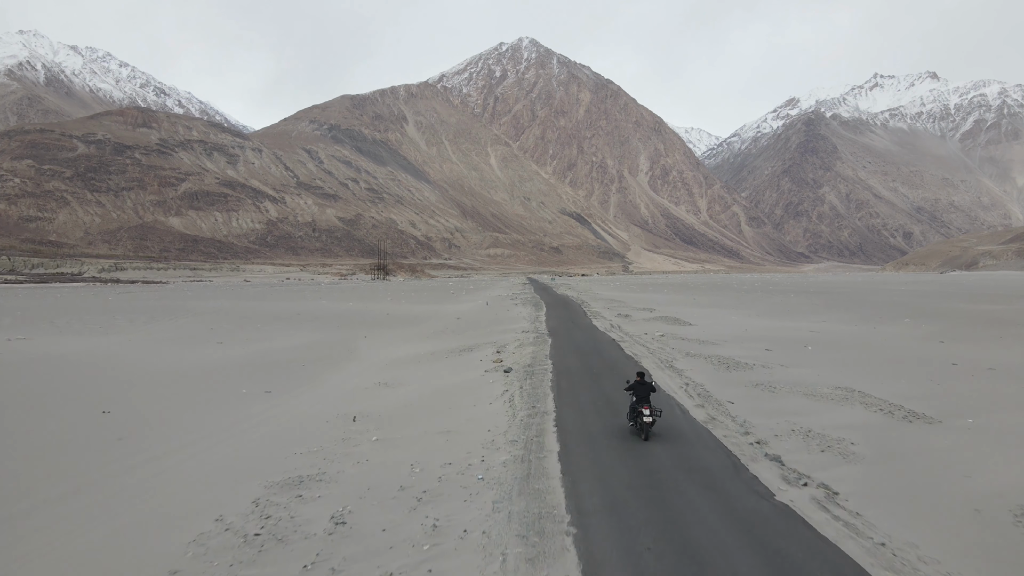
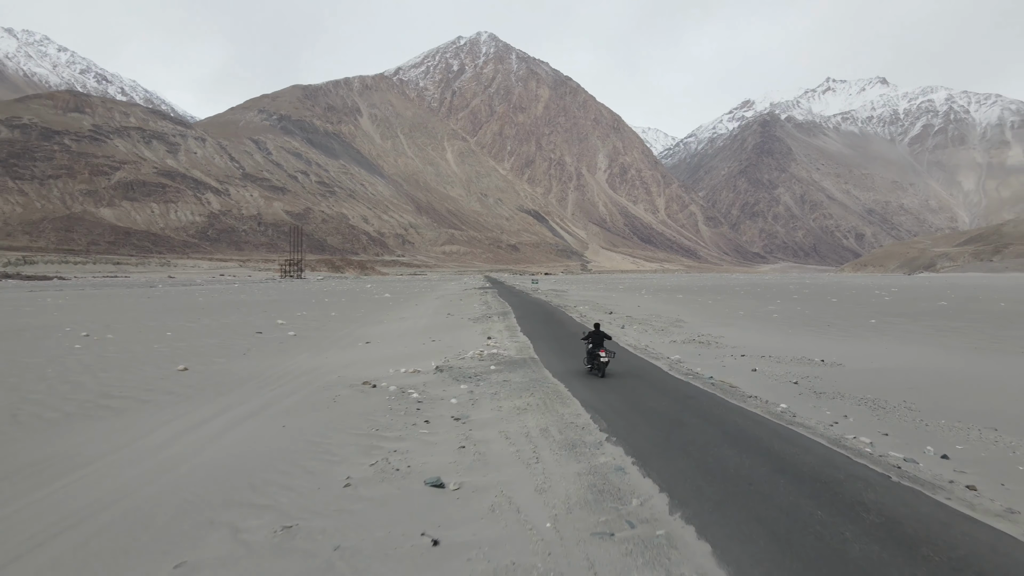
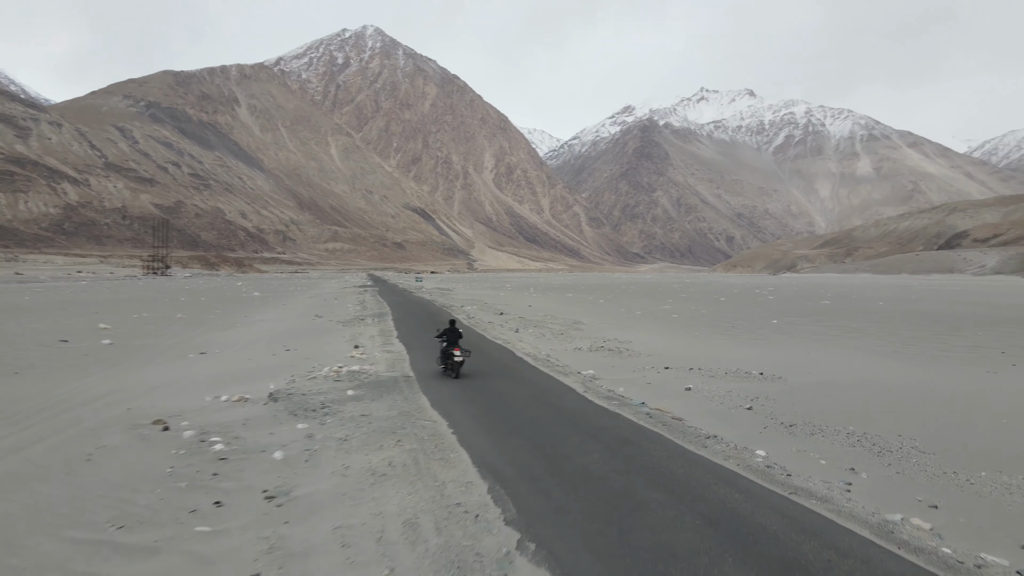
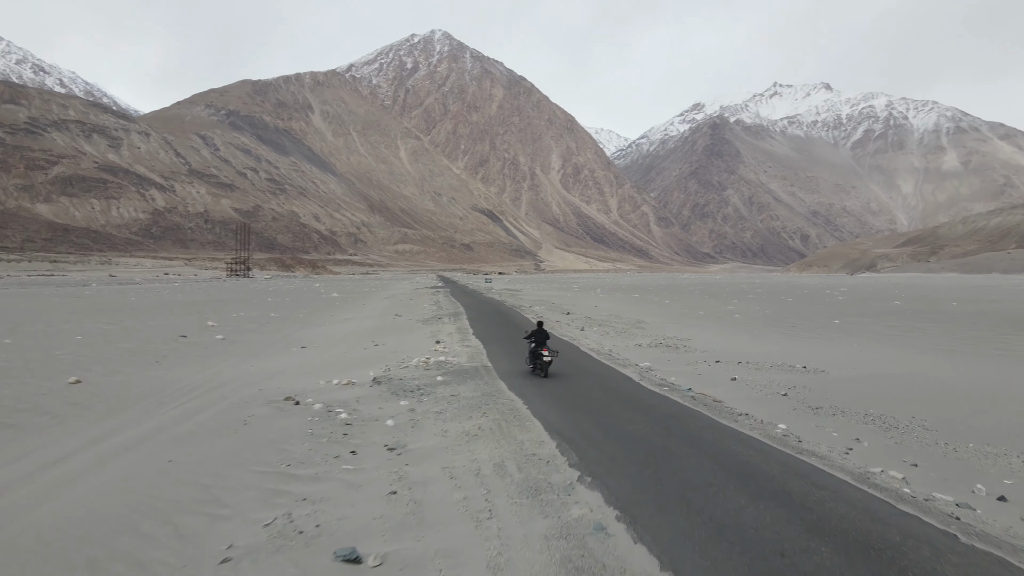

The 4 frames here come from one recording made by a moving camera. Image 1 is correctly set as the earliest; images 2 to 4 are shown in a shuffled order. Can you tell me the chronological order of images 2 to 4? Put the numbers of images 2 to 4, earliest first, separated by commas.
2, 4, 3
